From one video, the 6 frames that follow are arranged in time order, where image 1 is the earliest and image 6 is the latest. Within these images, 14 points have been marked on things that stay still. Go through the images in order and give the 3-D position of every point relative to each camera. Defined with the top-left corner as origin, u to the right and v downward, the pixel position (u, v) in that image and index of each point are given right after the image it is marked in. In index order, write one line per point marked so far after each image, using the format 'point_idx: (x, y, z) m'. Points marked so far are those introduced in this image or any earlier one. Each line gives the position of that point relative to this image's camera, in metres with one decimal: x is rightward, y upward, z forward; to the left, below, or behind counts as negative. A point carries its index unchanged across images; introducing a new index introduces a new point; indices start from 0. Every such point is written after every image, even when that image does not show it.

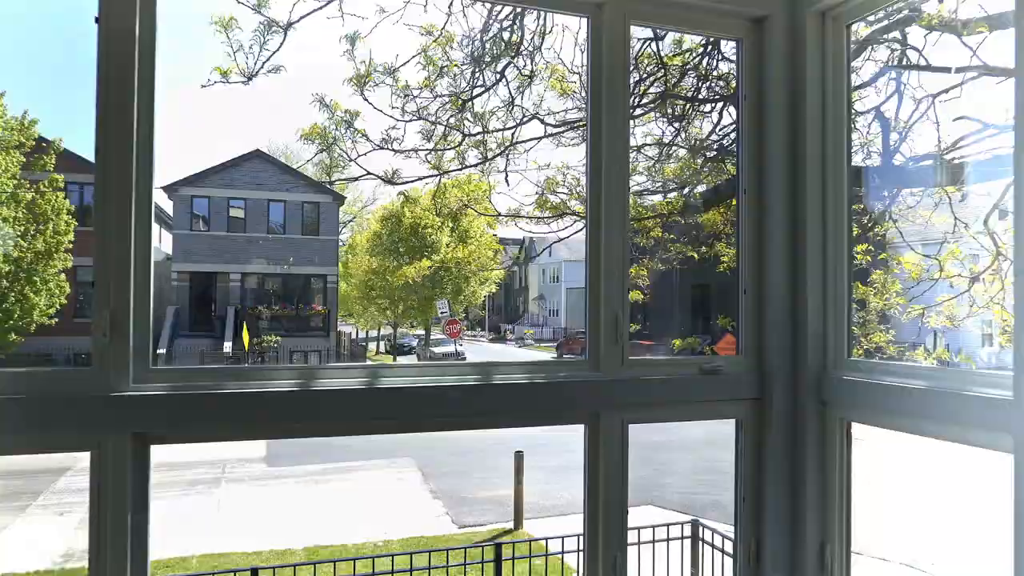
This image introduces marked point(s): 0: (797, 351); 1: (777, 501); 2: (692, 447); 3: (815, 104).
0: (+1.4, -0.3, +2.9) m
1: (+1.3, -1.0, +2.9) m
2: (+0.9, -1.0, +2.9) m
3: (+1.5, +1.0, +2.9) m
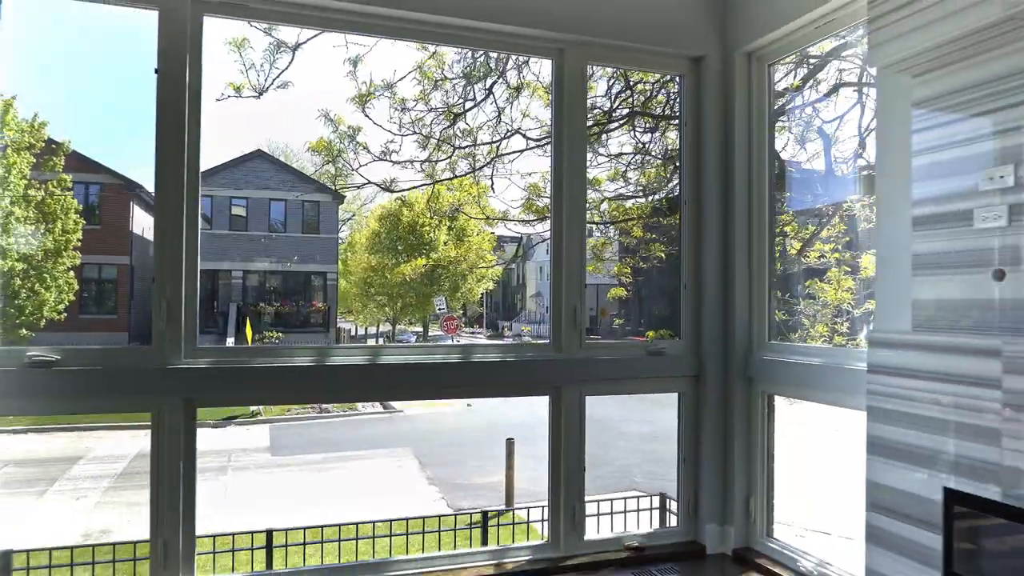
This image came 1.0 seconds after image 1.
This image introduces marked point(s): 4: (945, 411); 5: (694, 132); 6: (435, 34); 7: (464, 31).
0: (+1.3, -0.3, +3.5) m
1: (+1.2, -1.0, +3.5) m
2: (+0.8, -1.0, +3.5) m
3: (+1.4, +1.0, +3.5) m
4: (+1.6, -0.4, +2.1) m
5: (+1.1, +1.0, +3.6) m
6: (-0.4, +1.4, +3.2) m
7: (-0.3, +1.4, +3.2) m
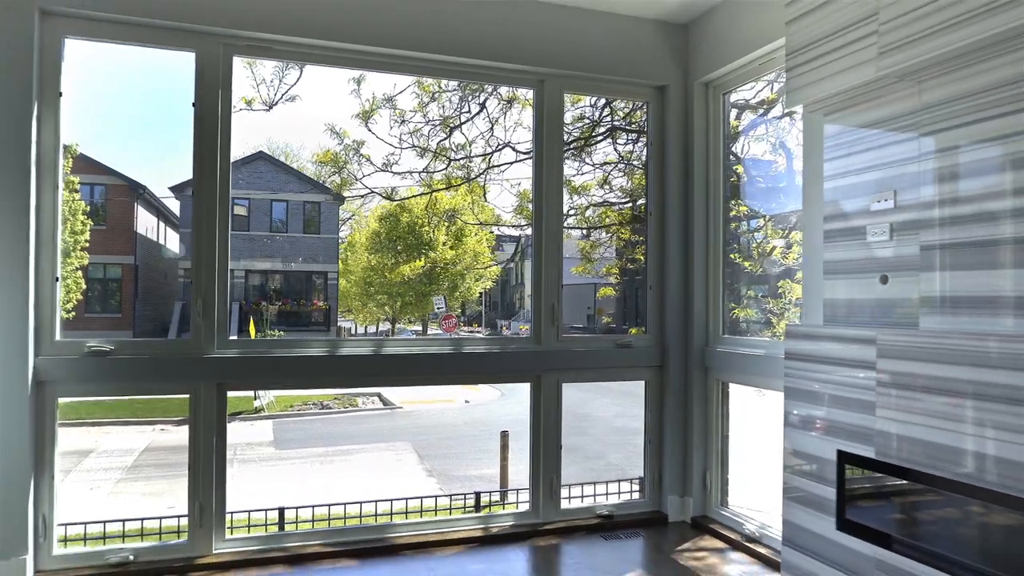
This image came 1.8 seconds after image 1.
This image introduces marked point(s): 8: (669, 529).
0: (+1.2, -0.3, +4.0) m
1: (+1.1, -1.0, +4.0) m
2: (+0.7, -1.0, +4.0) m
3: (+1.3, +1.0, +3.9) m
4: (+1.5, -0.4, +2.6) m
5: (+1.0, +1.0, +4.0) m
6: (-0.5, +1.4, +3.6) m
7: (-0.4, +1.4, +3.7) m
8: (+1.0, -1.6, +3.8) m
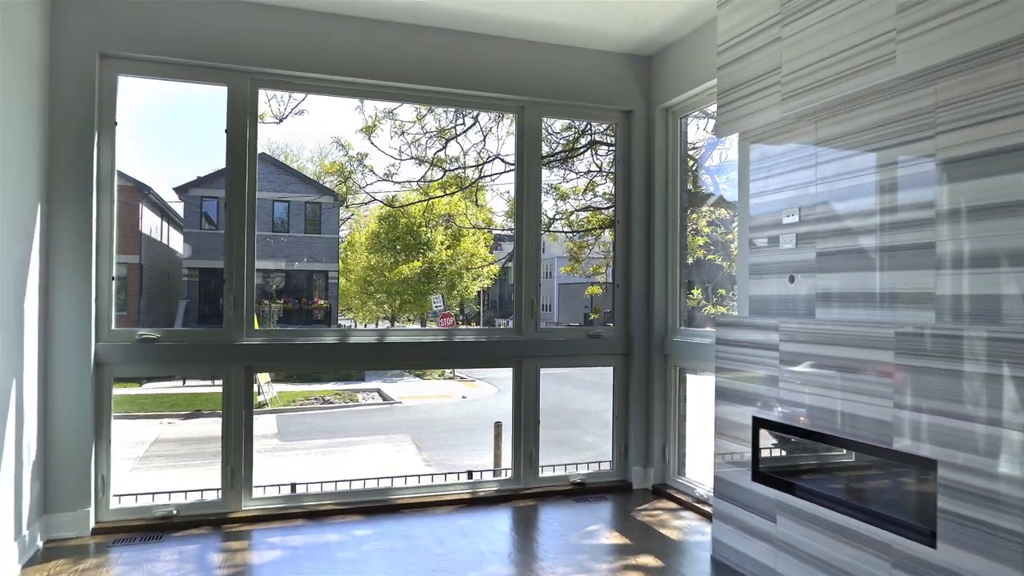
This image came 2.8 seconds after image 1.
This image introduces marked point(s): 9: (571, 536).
0: (+1.1, -0.3, +4.6) m
1: (+1.0, -1.0, +4.6) m
2: (+0.6, -0.9, +4.6) m
3: (+1.2, +1.0, +4.5) m
4: (+1.4, -0.4, +3.2) m
5: (+0.9, +1.0, +4.6) m
6: (-0.6, +1.4, +4.2) m
7: (-0.5, +1.5, +4.3) m
8: (+0.9, -1.6, +4.4) m
9: (+0.4, -1.6, +3.7) m
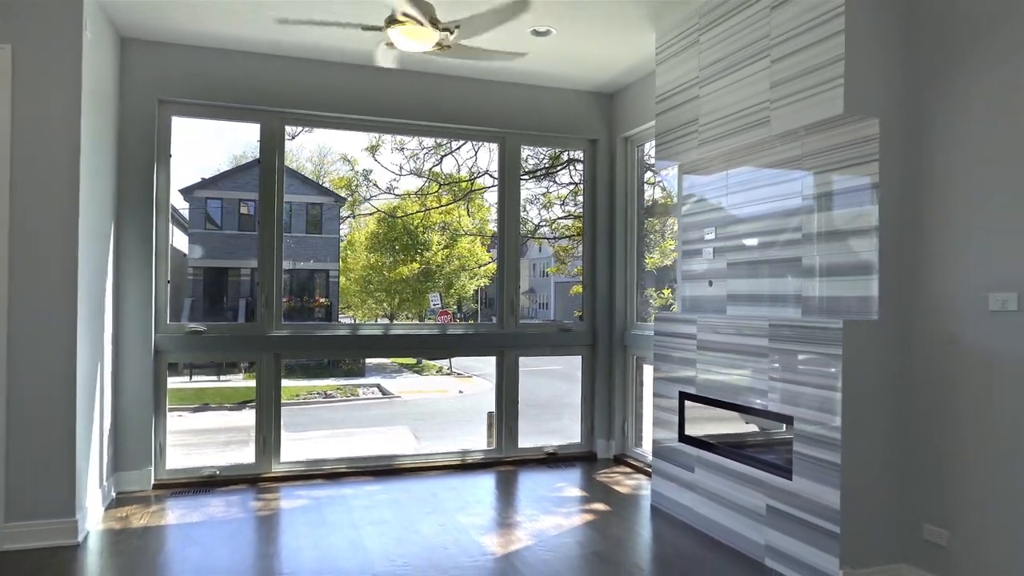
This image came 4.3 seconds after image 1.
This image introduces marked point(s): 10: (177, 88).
0: (+1.0, -0.3, +5.4) m
1: (+0.8, -1.0, +5.4) m
2: (+0.4, -1.0, +5.4) m
3: (+1.0, +1.0, +5.4) m
4: (+1.2, -0.5, +4.0) m
5: (+0.8, +1.0, +5.5) m
6: (-0.8, +1.4, +5.1) m
7: (-0.6, +1.4, +5.1) m
8: (+0.8, -1.6, +5.2) m
9: (+0.2, -1.6, +4.5) m
10: (-2.6, +1.5, +4.4) m
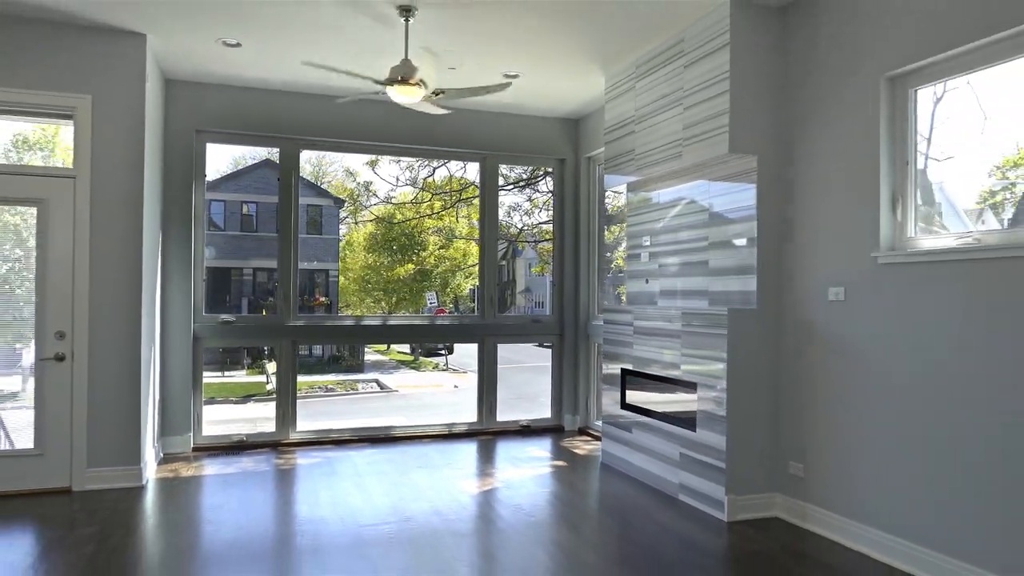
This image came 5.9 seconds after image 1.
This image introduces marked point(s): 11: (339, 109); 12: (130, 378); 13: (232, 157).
0: (+0.7, -0.2, +6.3) m
1: (+0.6, -1.0, +6.3) m
2: (+0.2, -0.9, +6.3) m
3: (+0.8, +1.1, +6.3) m
4: (+1.0, -0.4, +4.9) m
5: (+0.5, +1.0, +6.4) m
6: (-1.0, +1.4, +6.0) m
7: (-0.8, +1.5, +6.0) m
8: (+0.6, -1.6, +6.2) m
9: (0.0, -1.6, +5.4) m
10: (-2.8, +1.6, +5.3) m
11: (-1.7, +1.8, +5.7) m
12: (-2.9, -0.7, +4.4) m
13: (-2.7, +1.2, +5.5) m
